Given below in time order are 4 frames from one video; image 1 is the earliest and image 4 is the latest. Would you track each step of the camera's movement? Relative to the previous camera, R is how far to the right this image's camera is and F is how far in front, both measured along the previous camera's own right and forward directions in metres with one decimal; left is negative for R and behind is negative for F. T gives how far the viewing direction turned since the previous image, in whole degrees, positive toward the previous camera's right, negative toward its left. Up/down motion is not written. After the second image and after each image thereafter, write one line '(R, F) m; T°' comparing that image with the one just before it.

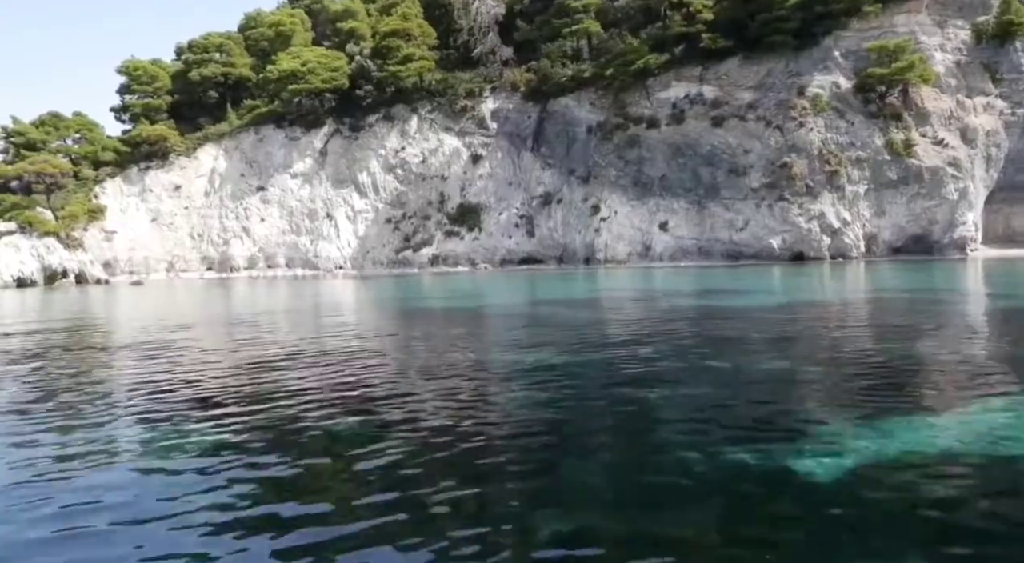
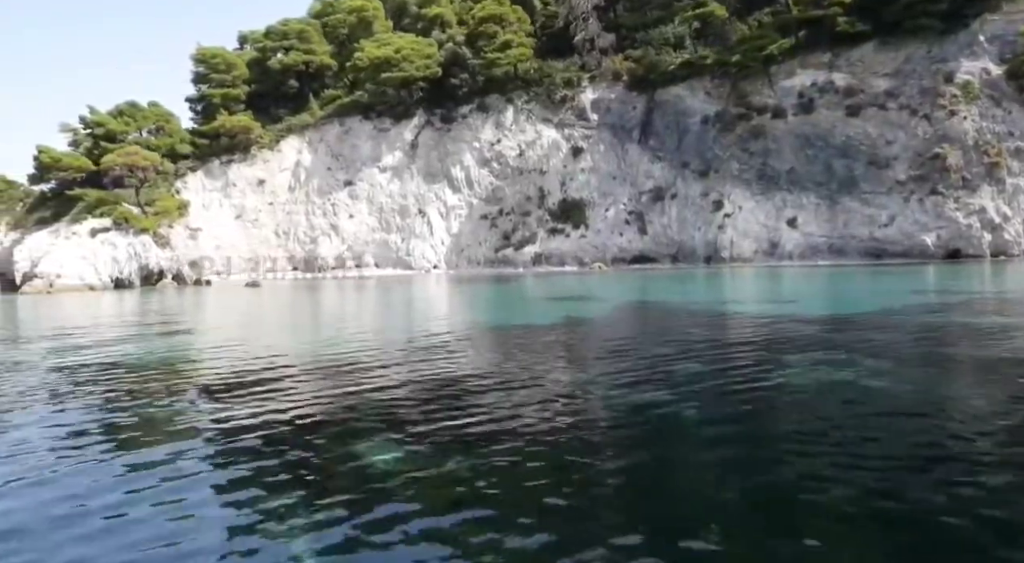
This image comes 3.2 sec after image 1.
(-5.4, +2.3) m; 0°
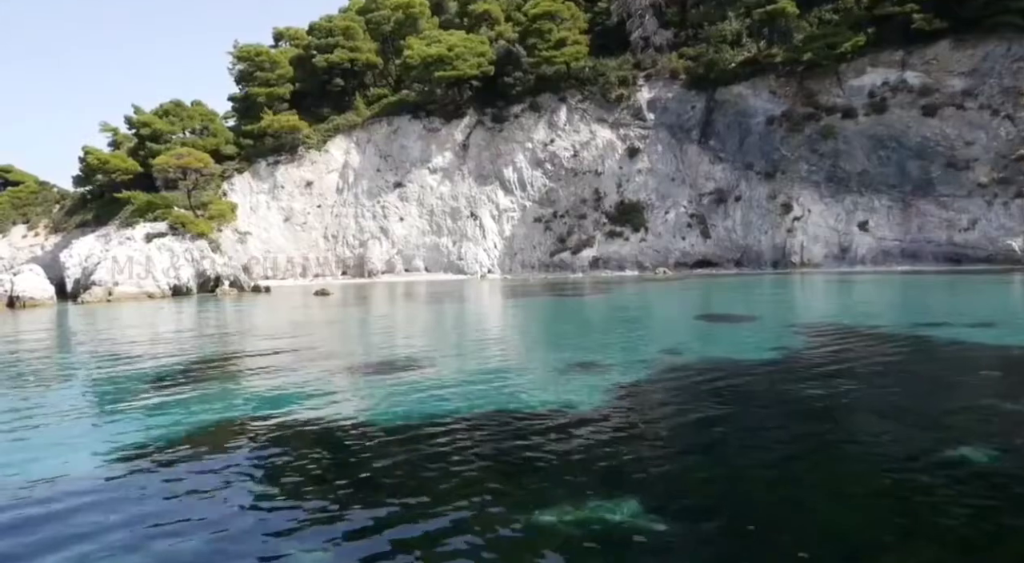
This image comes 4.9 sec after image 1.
(-2.7, +1.1) m; 0°
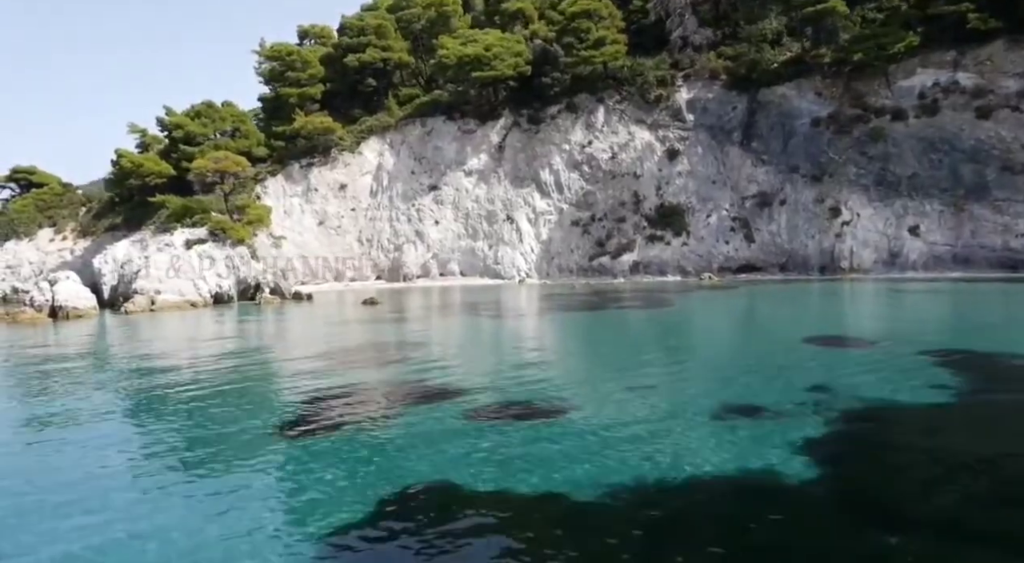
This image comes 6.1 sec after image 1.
(-1.7, +0.7) m; 0°
